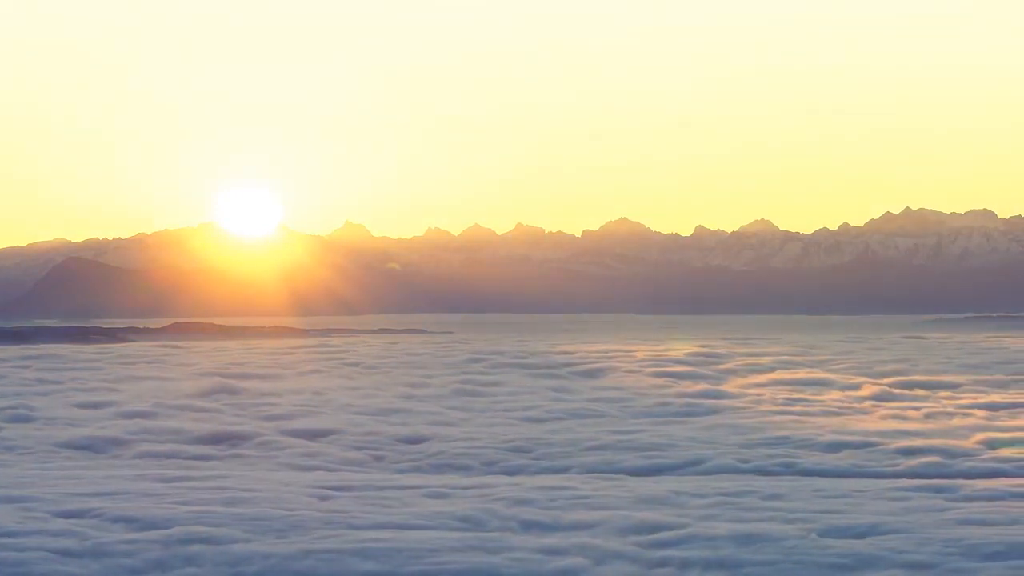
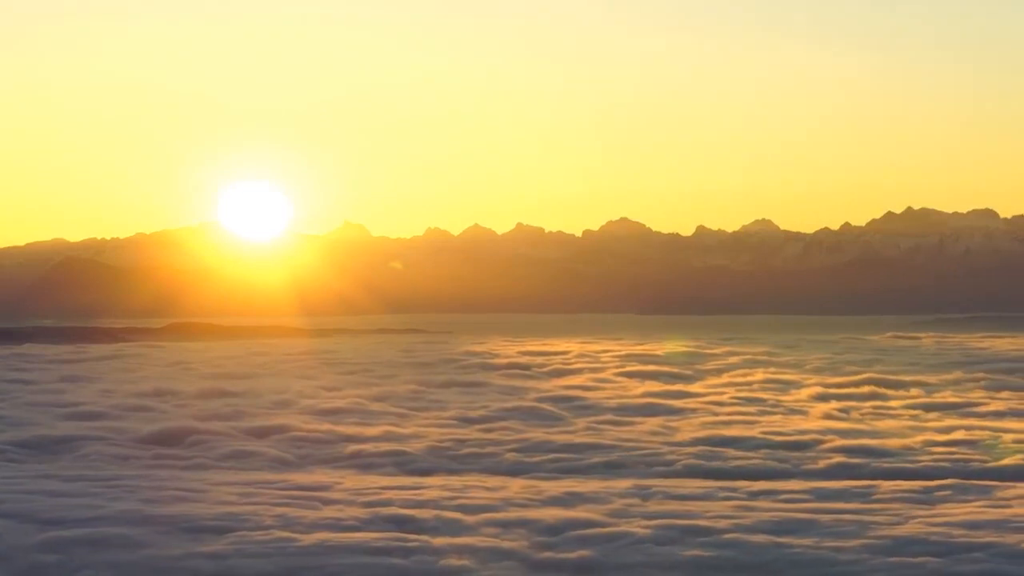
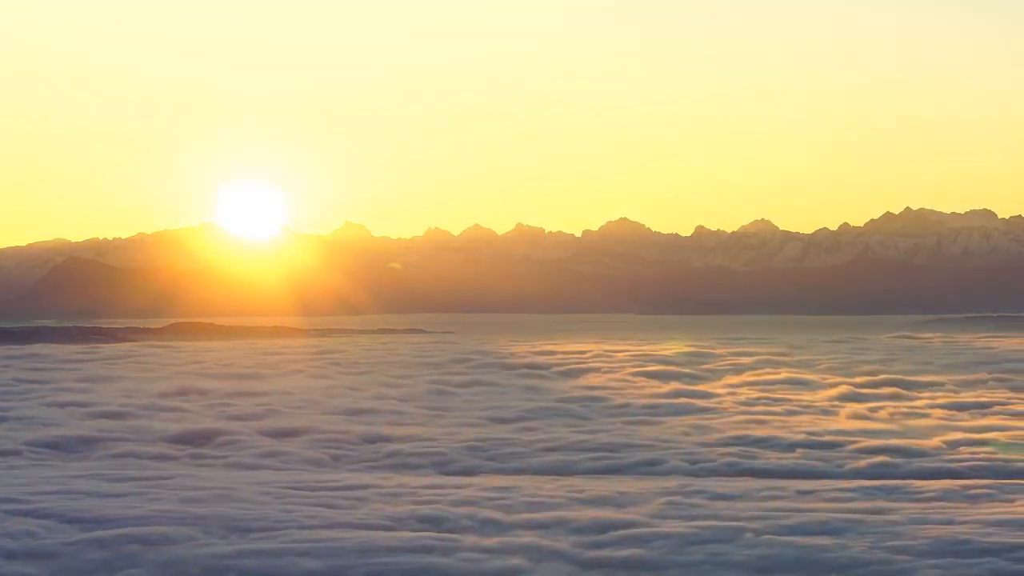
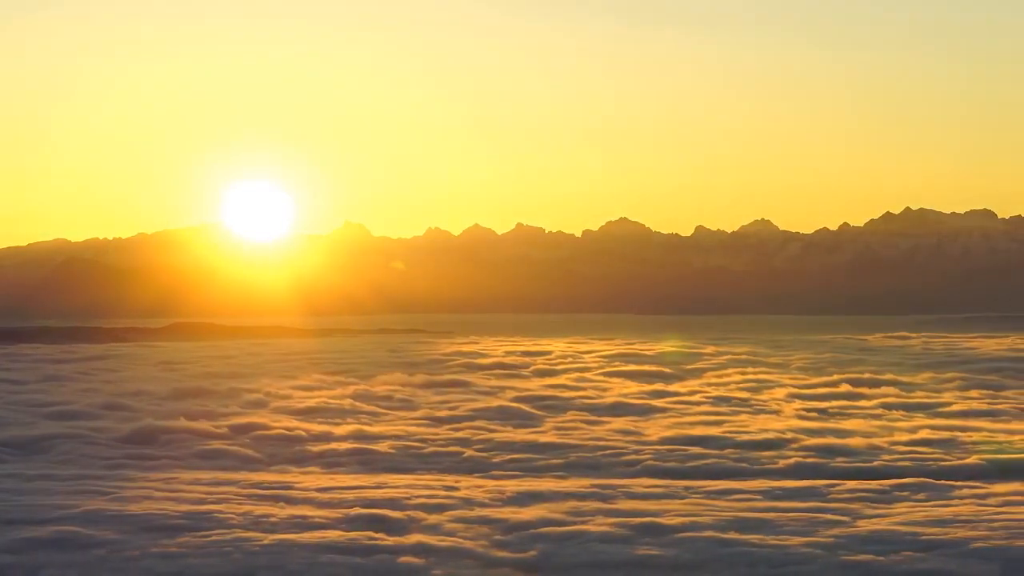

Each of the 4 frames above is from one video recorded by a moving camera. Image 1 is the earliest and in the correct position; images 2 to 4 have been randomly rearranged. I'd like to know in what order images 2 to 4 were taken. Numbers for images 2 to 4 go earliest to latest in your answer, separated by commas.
3, 2, 4
